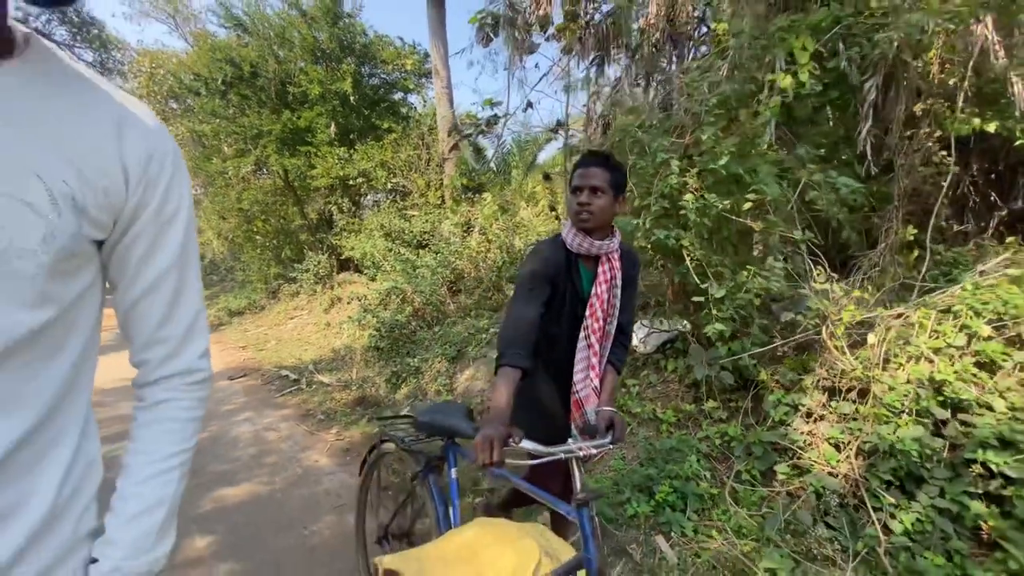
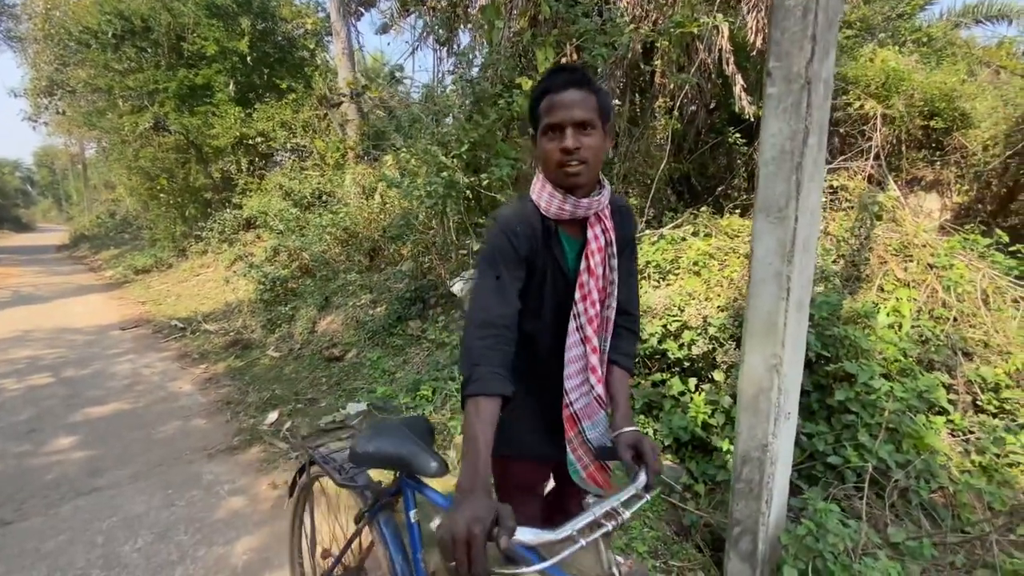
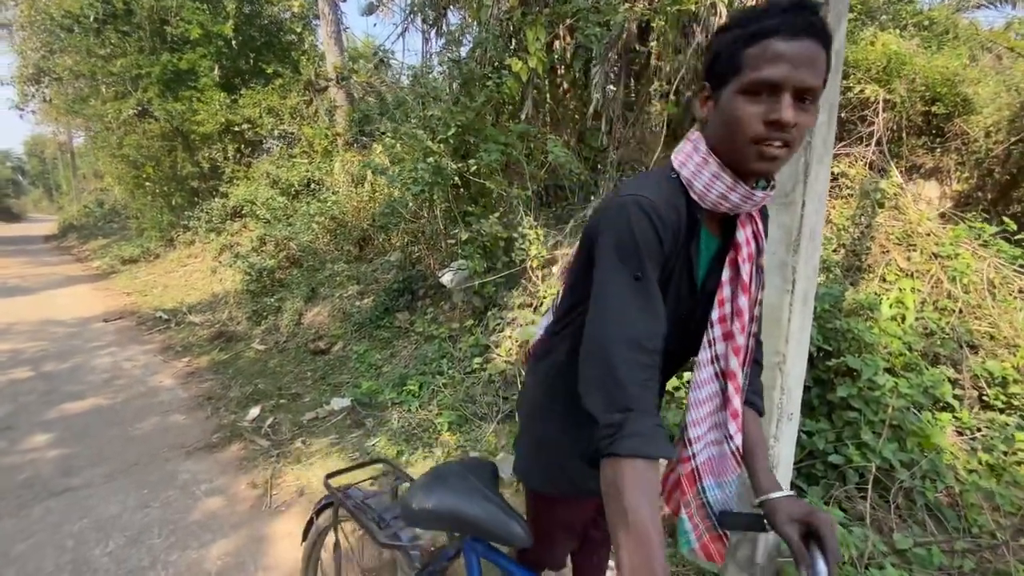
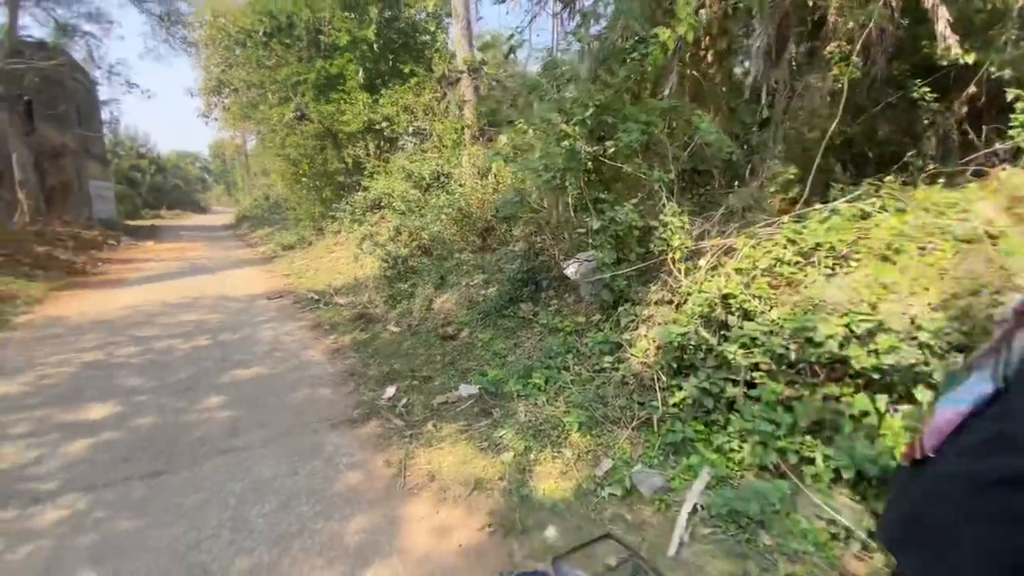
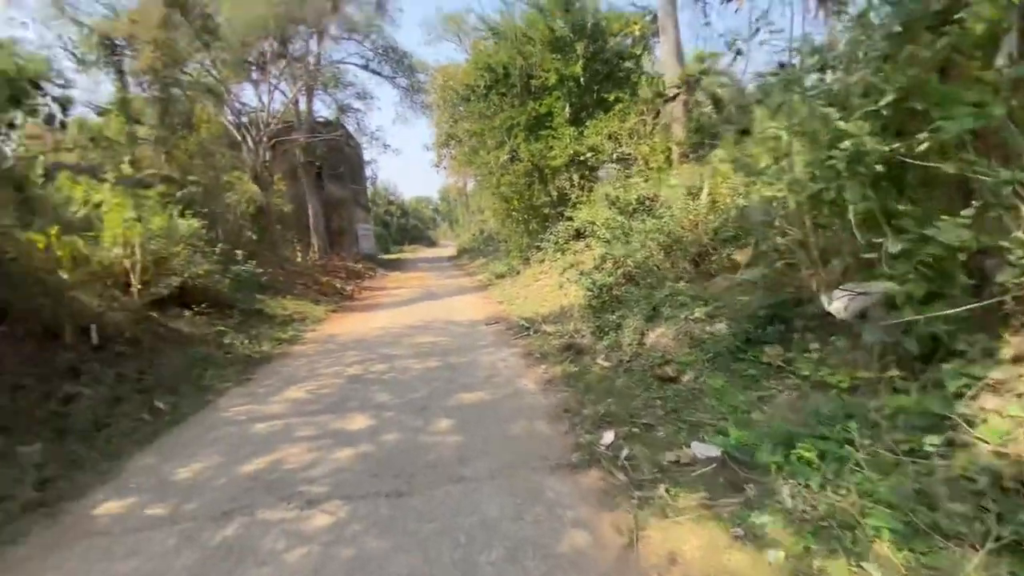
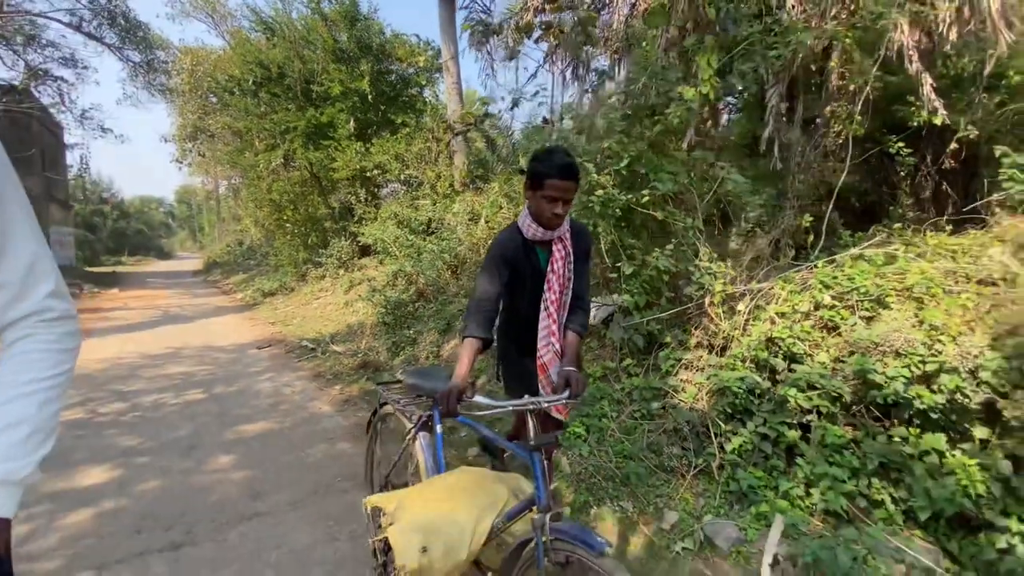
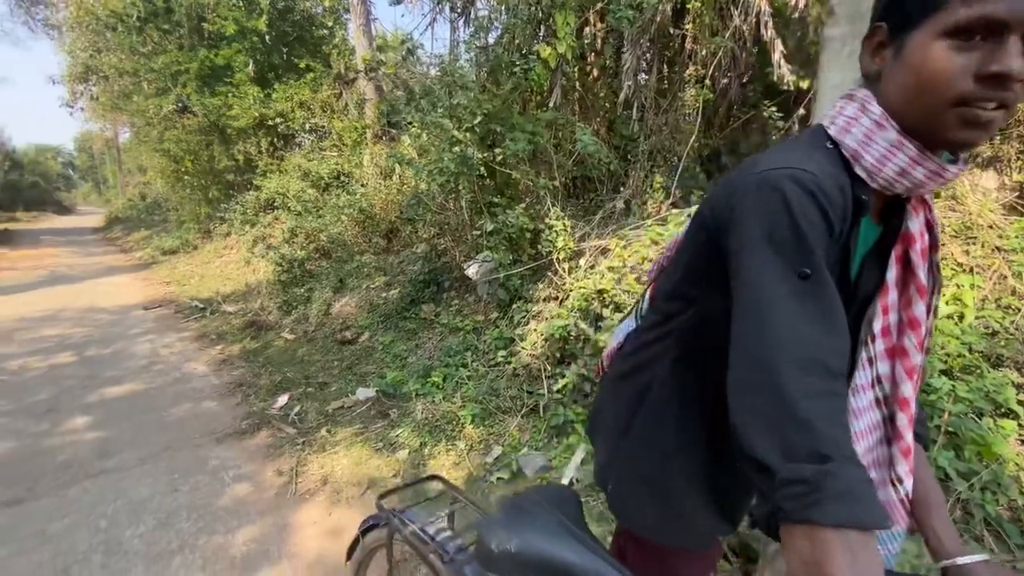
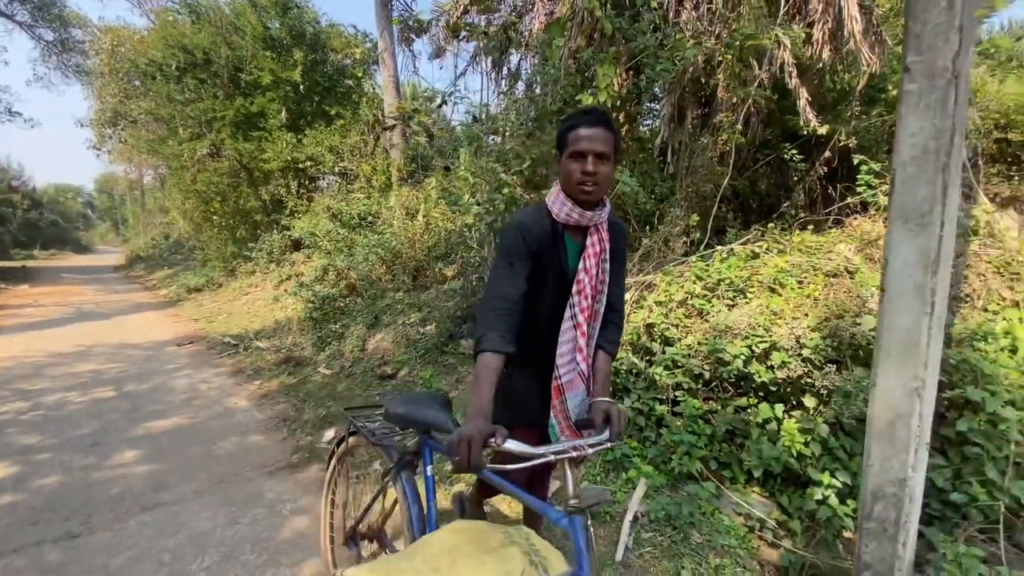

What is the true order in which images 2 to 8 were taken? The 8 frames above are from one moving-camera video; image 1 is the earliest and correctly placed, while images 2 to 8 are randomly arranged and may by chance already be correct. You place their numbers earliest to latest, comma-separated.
6, 8, 2, 3, 7, 4, 5
